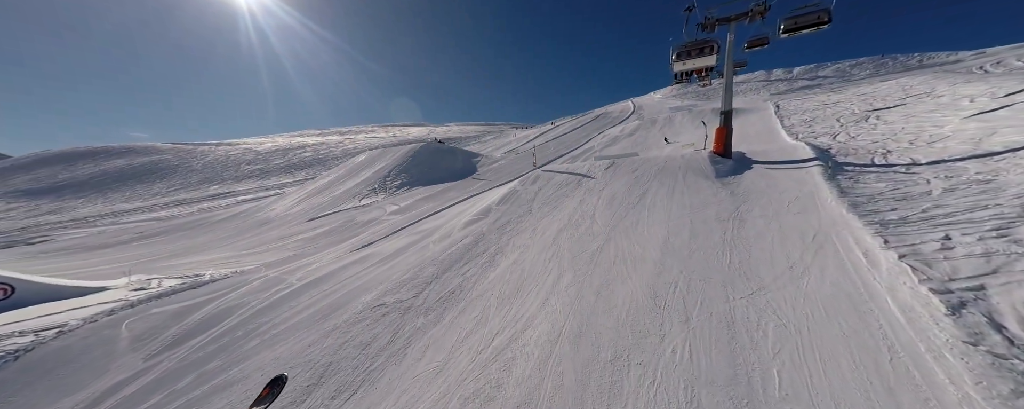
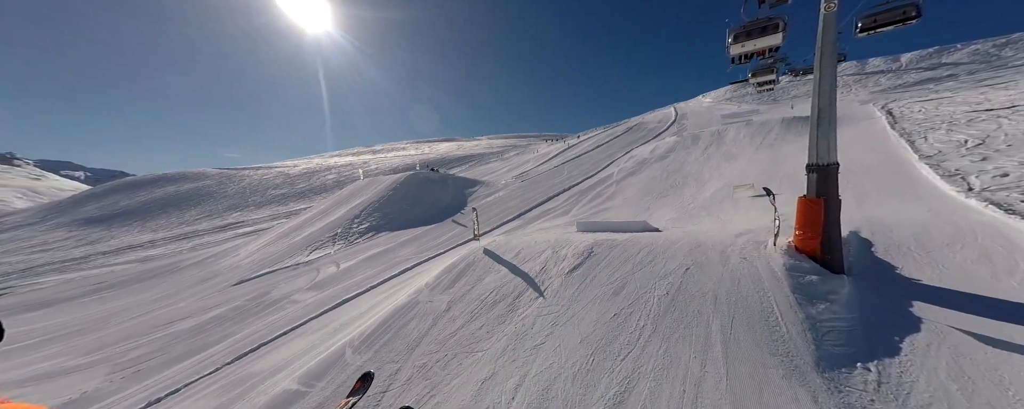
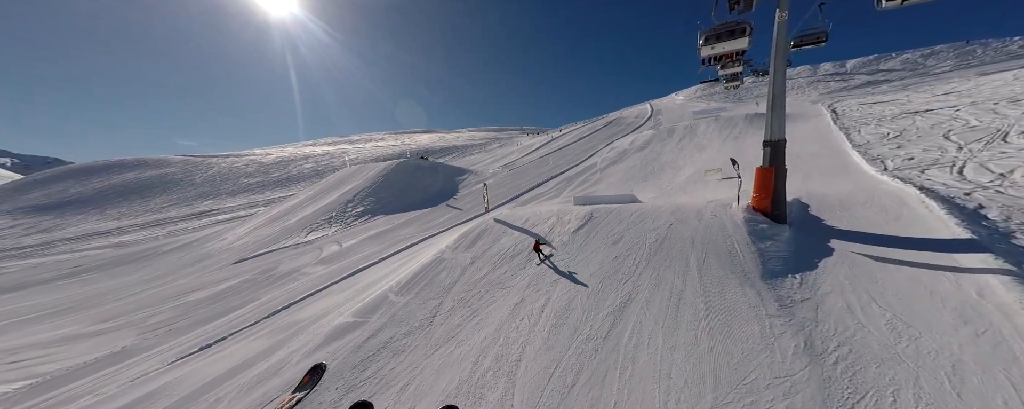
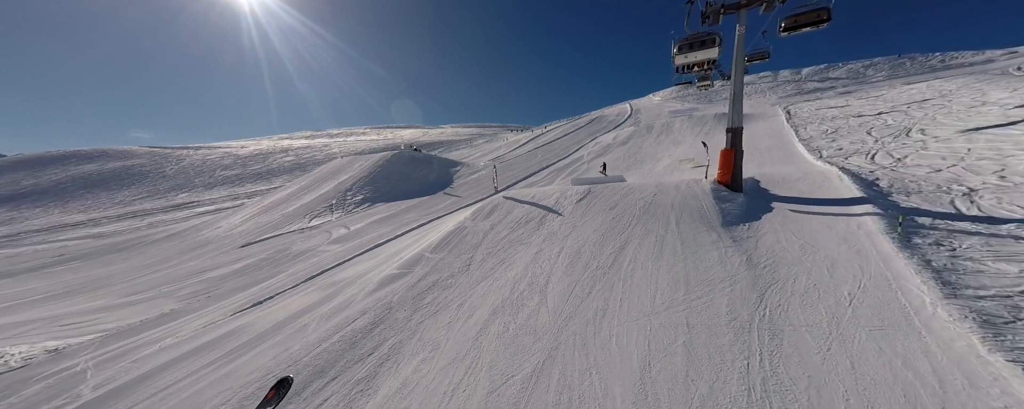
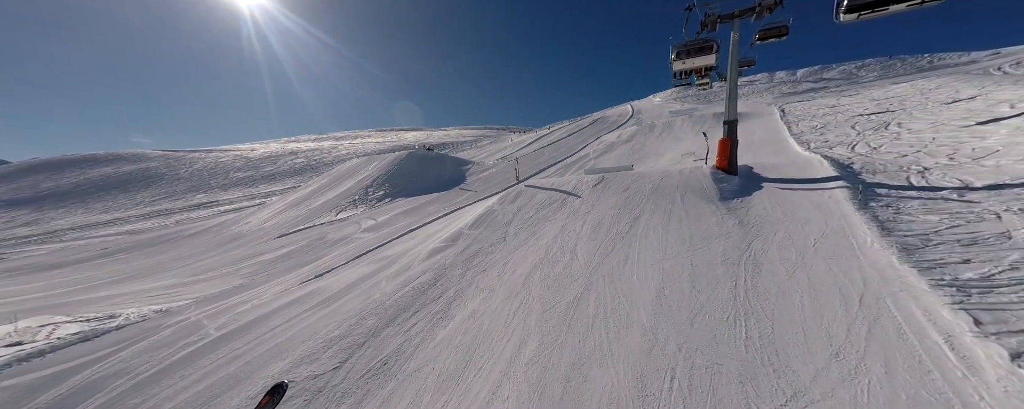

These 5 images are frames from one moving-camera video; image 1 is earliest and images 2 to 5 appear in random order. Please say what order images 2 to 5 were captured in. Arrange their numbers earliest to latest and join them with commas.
5, 4, 3, 2
